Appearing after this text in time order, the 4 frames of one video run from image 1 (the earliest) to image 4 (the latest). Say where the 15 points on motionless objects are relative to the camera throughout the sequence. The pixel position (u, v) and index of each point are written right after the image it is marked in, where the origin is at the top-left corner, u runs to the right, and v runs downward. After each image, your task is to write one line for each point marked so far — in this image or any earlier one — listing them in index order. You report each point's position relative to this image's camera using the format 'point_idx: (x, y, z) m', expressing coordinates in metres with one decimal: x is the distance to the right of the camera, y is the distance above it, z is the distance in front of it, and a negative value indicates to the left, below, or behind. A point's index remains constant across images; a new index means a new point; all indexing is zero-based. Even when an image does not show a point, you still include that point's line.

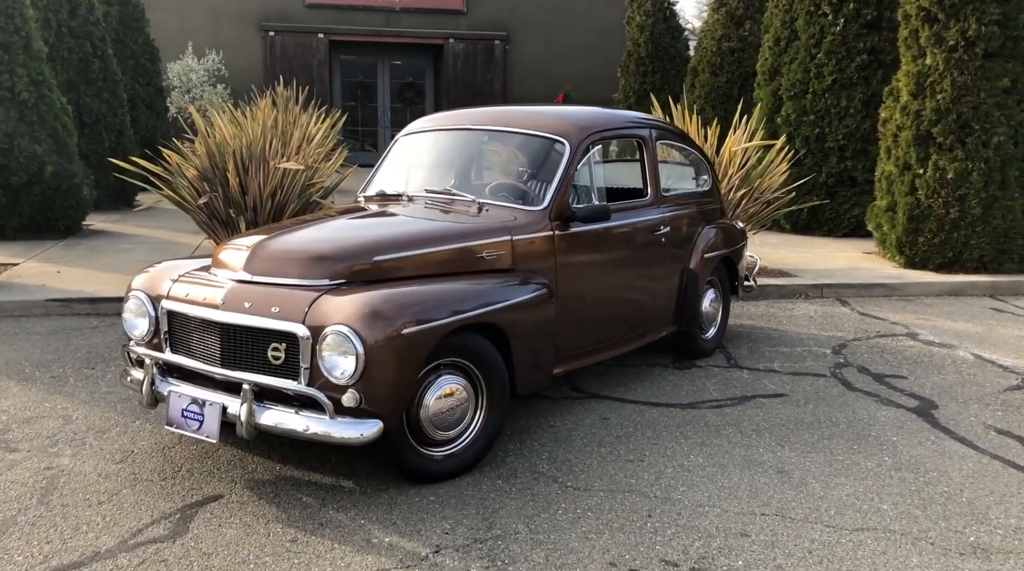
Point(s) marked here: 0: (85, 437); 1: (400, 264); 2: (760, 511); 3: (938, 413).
0: (-2.3, -0.8, +4.8) m
1: (-0.5, +0.1, +4.4) m
2: (+1.1, -1.0, +3.9) m
3: (+2.6, -0.8, +5.4) m
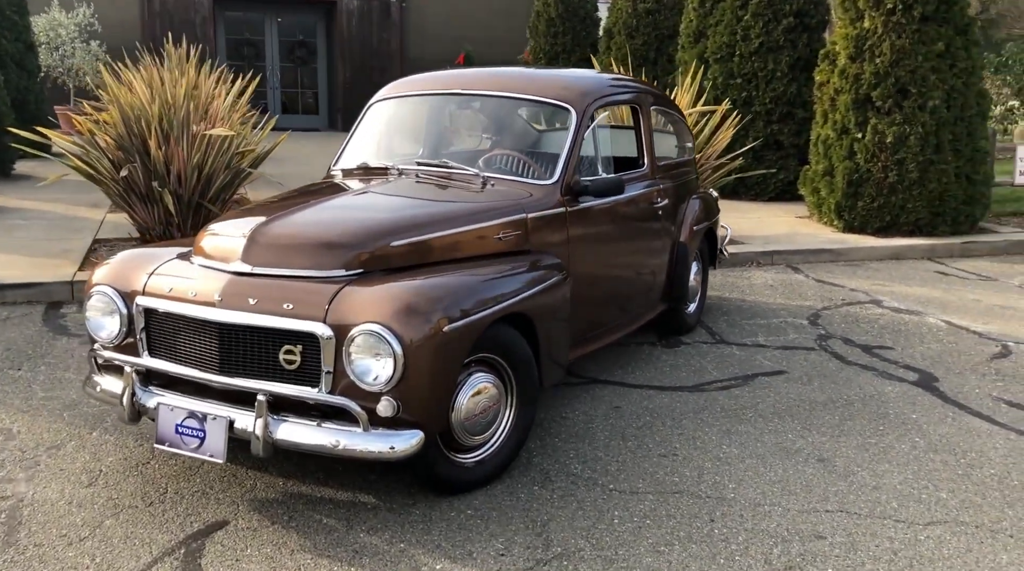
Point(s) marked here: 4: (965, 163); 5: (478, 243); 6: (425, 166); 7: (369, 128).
0: (-2.2, -0.8, +4.1) m
1: (-0.4, +0.2, +3.9) m
2: (+1.3, -0.9, +3.7) m
3: (+2.5, -0.6, +5.4) m
4: (+5.2, +1.4, +10.3) m
5: (-0.2, +0.2, +4.2) m
6: (-0.4, +0.6, +4.9) m
7: (-0.8, +0.9, +5.4) m
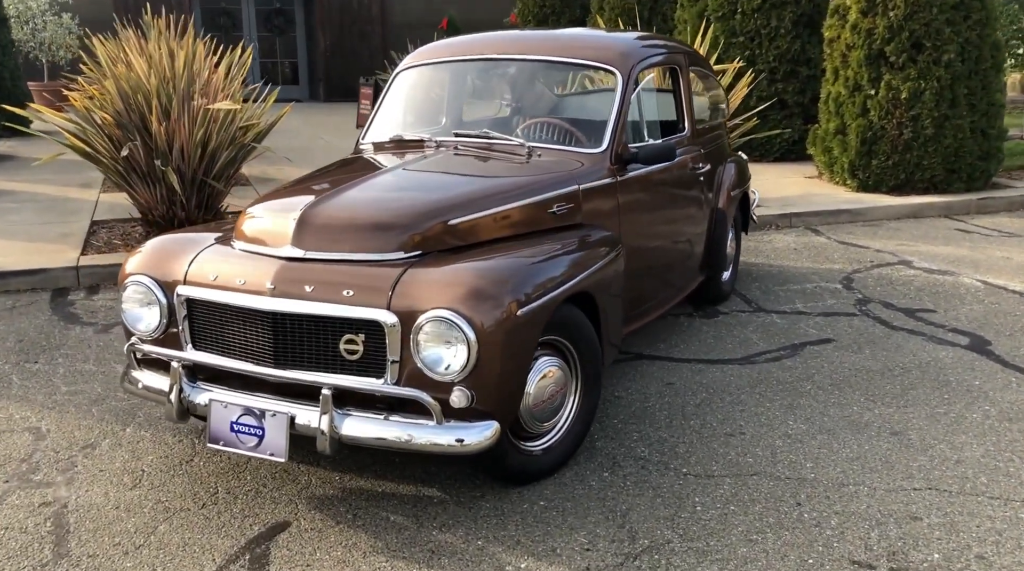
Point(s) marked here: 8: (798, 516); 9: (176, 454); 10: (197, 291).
0: (-1.9, -0.7, +3.9) m
1: (-0.2, +0.2, +3.7) m
2: (+1.5, -0.8, +3.5) m
3: (+2.8, -0.4, +5.2) m
4: (+5.2, +1.9, +10.1) m
5: (+0.1, +0.3, +3.9) m
6: (-0.2, +0.8, +4.6) m
7: (-0.6, +1.1, +5.1) m
8: (+1.0, -0.8, +3.3) m
9: (-1.4, -0.7, +3.9) m
10: (-1.2, 0.0, +3.4) m
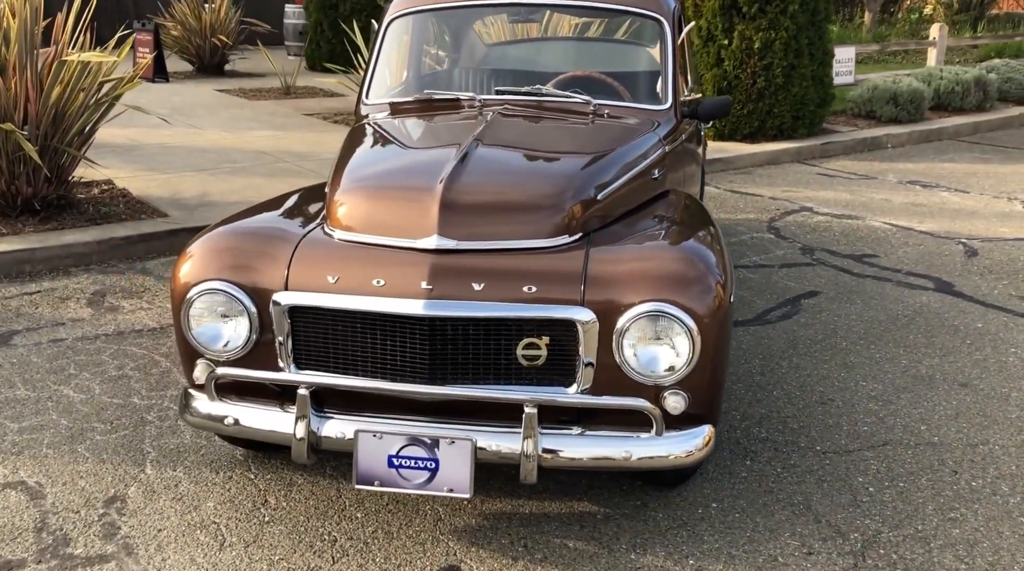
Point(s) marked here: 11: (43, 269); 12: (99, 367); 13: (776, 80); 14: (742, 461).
0: (-1.4, -0.8, +3.0) m
1: (+0.3, +0.3, +3.2) m
2: (+2.0, -0.6, +3.6) m
3: (+2.7, 0.0, +5.5) m
4: (+3.6, +2.6, +10.8) m
5: (+0.5, +0.4, +3.5) m
6: (-0.1, +0.9, +4.1) m
7: (-0.6, +1.2, +4.4) m
8: (+1.6, -0.7, +3.2) m
9: (-0.9, -0.7, +3.2) m
10: (-0.6, 0.0, +2.7) m
11: (-3.0, +0.1, +5.8) m
12: (-2.0, -0.4, +4.3) m
13: (+3.0, +2.4, +10.4) m
14: (+0.9, -0.7, +3.4) m
